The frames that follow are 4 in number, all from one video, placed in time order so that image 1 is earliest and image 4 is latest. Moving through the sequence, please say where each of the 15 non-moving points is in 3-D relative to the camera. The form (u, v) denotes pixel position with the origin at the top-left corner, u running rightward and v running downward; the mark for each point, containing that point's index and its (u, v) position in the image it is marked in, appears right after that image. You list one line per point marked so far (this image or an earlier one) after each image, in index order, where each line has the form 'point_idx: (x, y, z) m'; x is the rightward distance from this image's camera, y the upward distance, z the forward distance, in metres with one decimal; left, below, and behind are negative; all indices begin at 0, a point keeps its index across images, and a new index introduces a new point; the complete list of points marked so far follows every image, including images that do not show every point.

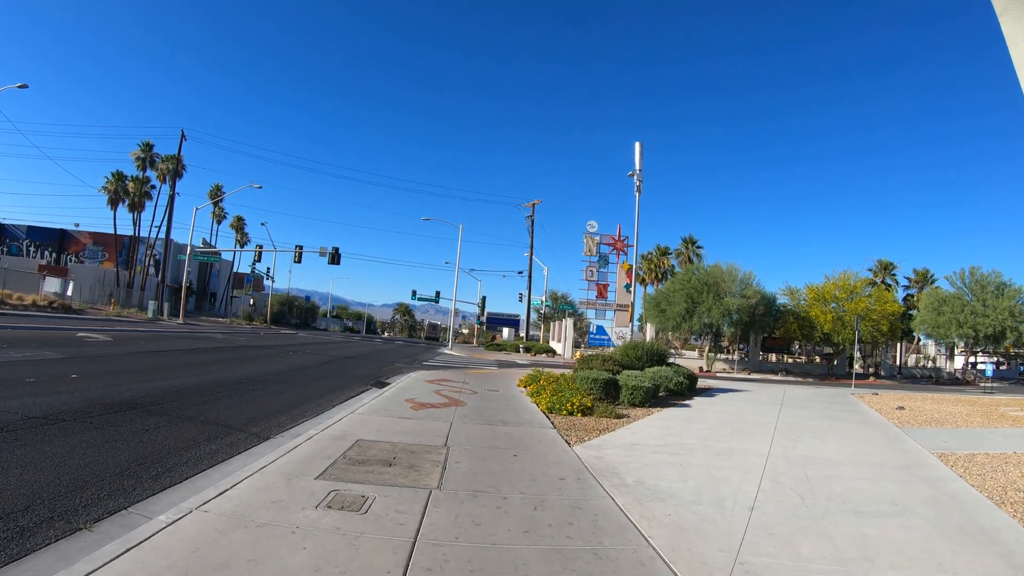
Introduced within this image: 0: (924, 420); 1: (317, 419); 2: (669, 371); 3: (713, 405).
0: (+10.7, -3.4, +15.1) m
1: (-3.3, -2.2, +9.8) m
2: (+4.3, -2.4, +16.2) m
3: (+5.2, -3.0, +14.9) m
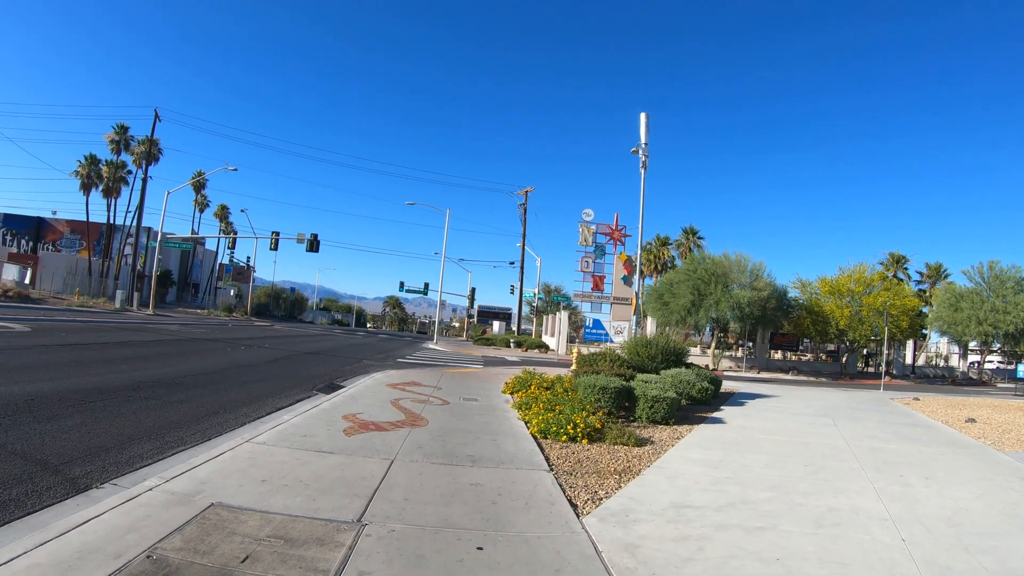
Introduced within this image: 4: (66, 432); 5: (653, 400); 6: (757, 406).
0: (+10.3, -3.1, +11.9) m
1: (-3.6, -1.9, +6.5) m
2: (+4.0, -2.0, +13.0) m
3: (+4.8, -2.7, +11.7) m
4: (-5.6, -1.8, +7.3) m
5: (+2.4, -1.9, +9.8) m
6: (+6.2, -3.0, +14.6) m
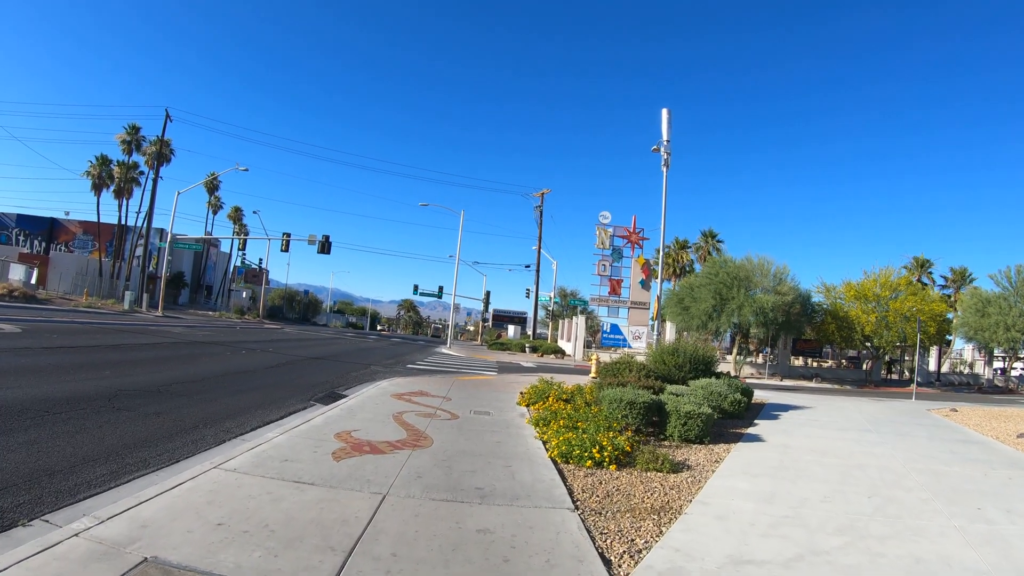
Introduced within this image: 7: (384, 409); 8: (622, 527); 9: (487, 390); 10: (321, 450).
0: (+10.6, -3.2, +10.6) m
1: (-3.5, -1.8, +5.5) m
2: (+4.3, -2.0, +11.9) m
3: (+5.1, -2.7, +10.5) m
4: (-5.4, -1.8, +6.3) m
5: (+2.6, -1.9, +8.7) m
6: (+6.5, -3.0, +13.4) m
7: (-2.1, -2.0, +9.6) m
8: (+0.9, -2.0, +4.8) m
9: (-0.6, -2.3, +12.8) m
10: (-2.2, -1.8, +6.6) m
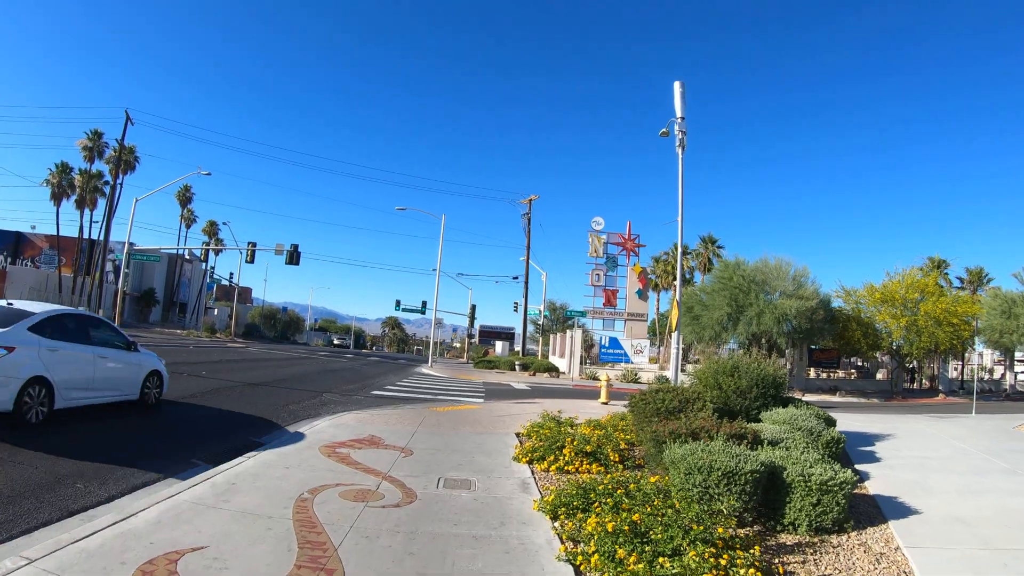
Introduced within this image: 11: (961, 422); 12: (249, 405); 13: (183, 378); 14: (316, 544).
0: (+10.6, -2.9, +6.9) m
1: (-3.4, -1.6, +1.5) m
2: (+4.2, -1.9, +8.0) m
3: (+5.1, -2.5, +6.7) m
4: (-5.4, -1.6, +2.3) m
5: (+2.6, -1.7, +4.8) m
6: (+6.4, -2.9, +9.6) m
7: (-2.1, -1.9, +5.6) m
8: (+1.0, -1.7, +0.9) m
9: (-0.7, -2.2, +8.9) m
10: (-2.1, -1.6, +2.7) m
11: (+13.2, -4.1, +17.1) m
12: (-5.4, -2.4, +12.0) m
13: (-9.3, -2.5, +16.3) m
14: (-1.4, -1.8, +4.0) m
